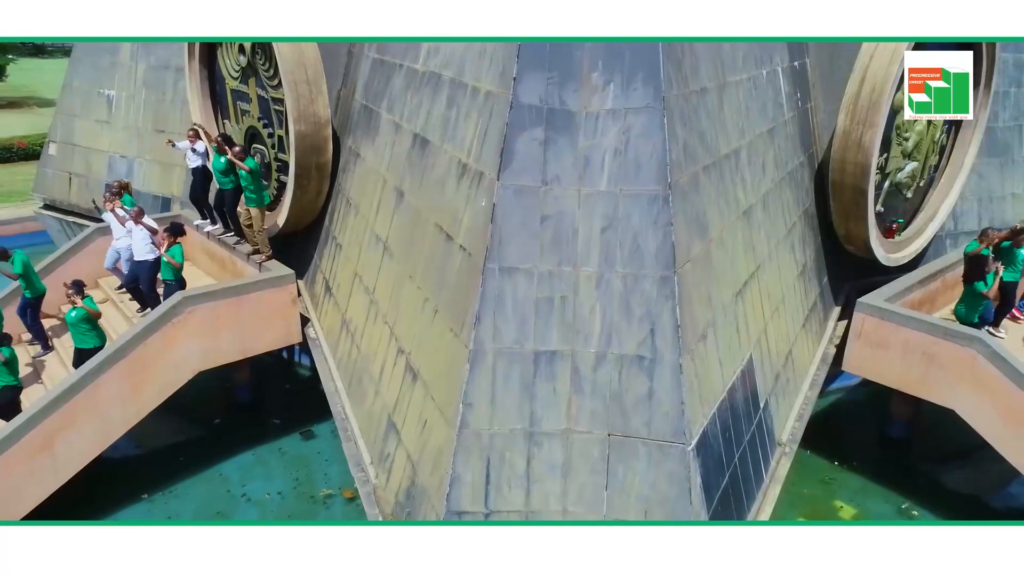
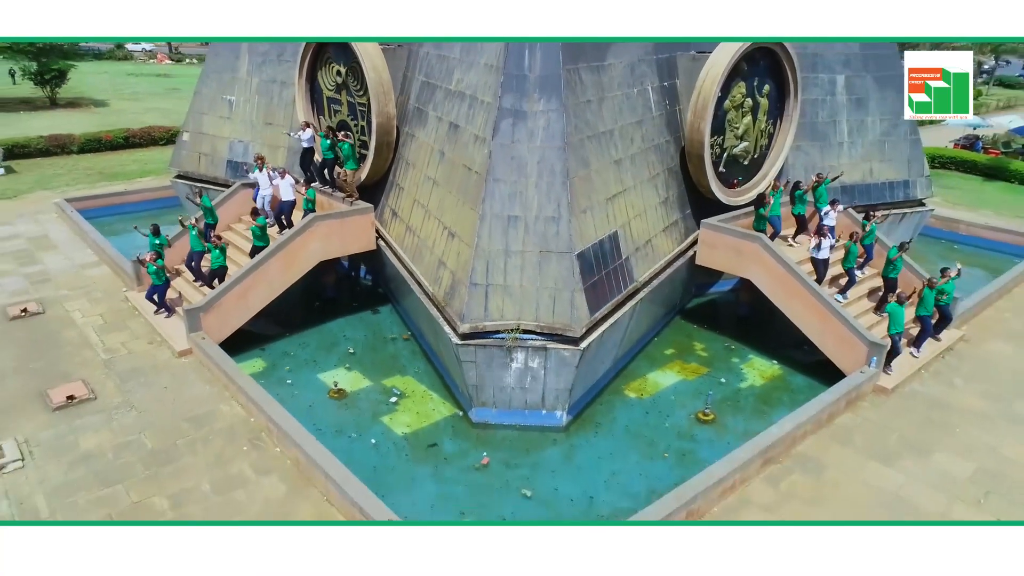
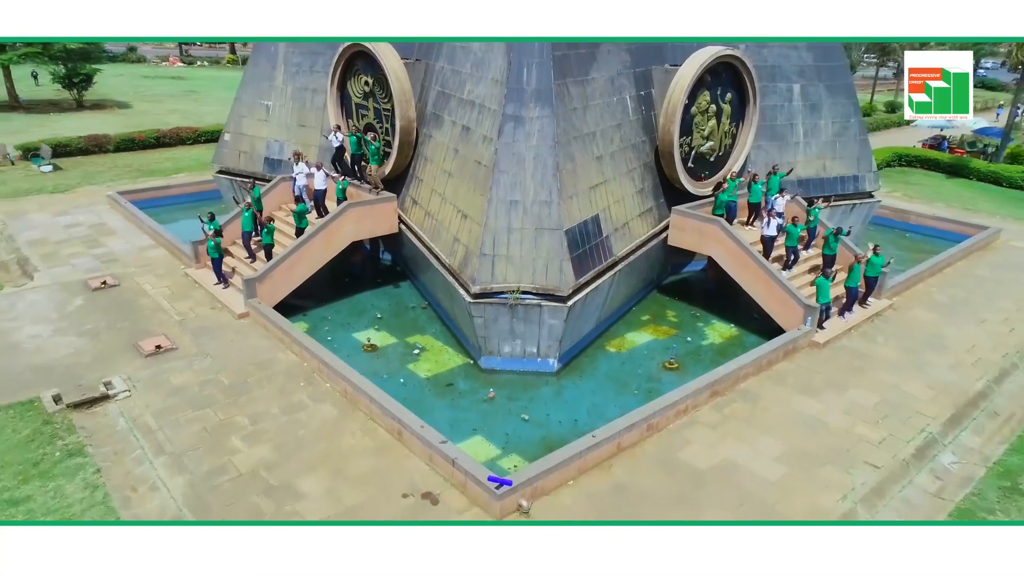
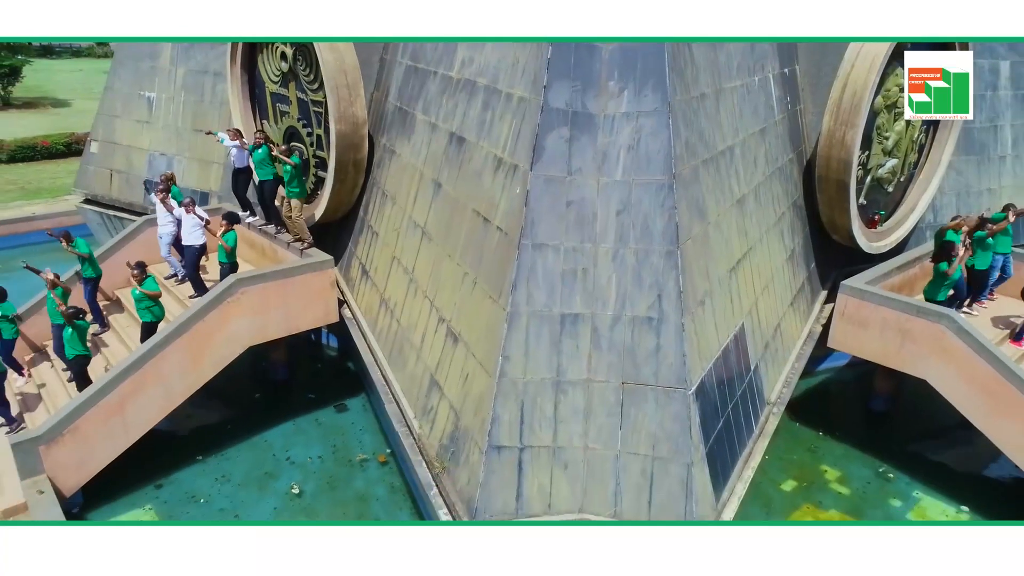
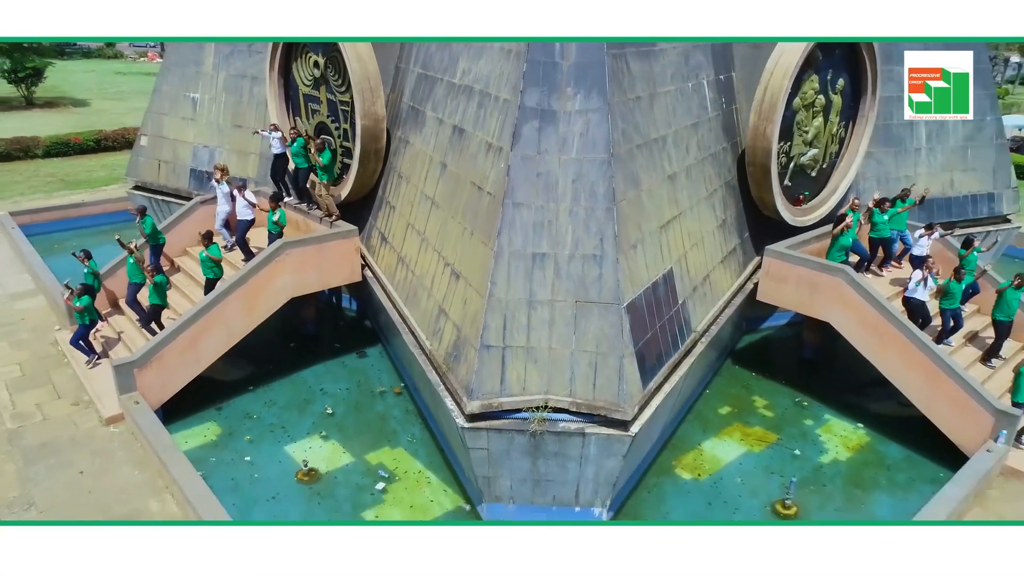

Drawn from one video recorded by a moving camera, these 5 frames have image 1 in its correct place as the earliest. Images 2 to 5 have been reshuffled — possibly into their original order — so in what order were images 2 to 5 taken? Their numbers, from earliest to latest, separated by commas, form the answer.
4, 5, 2, 3
